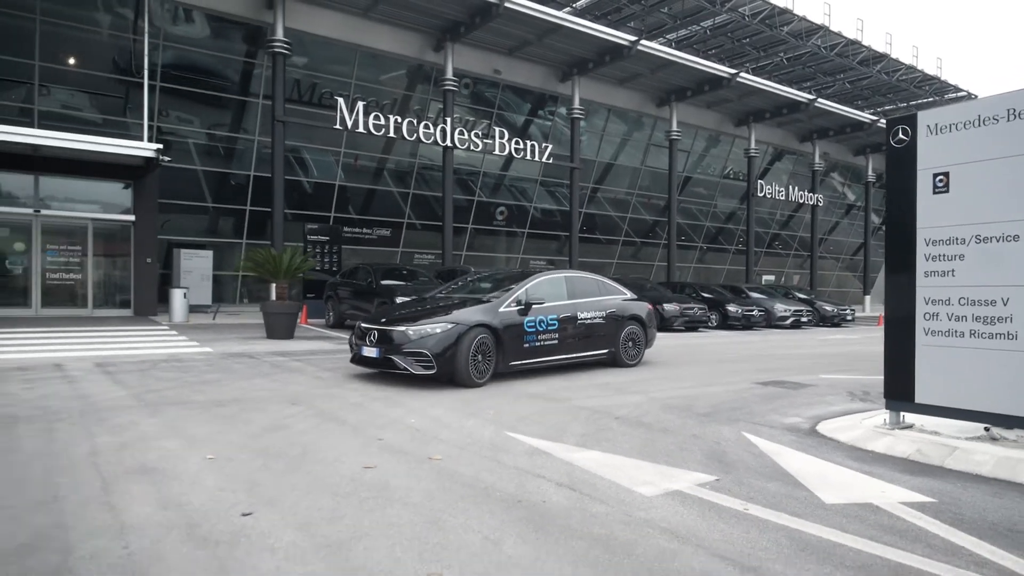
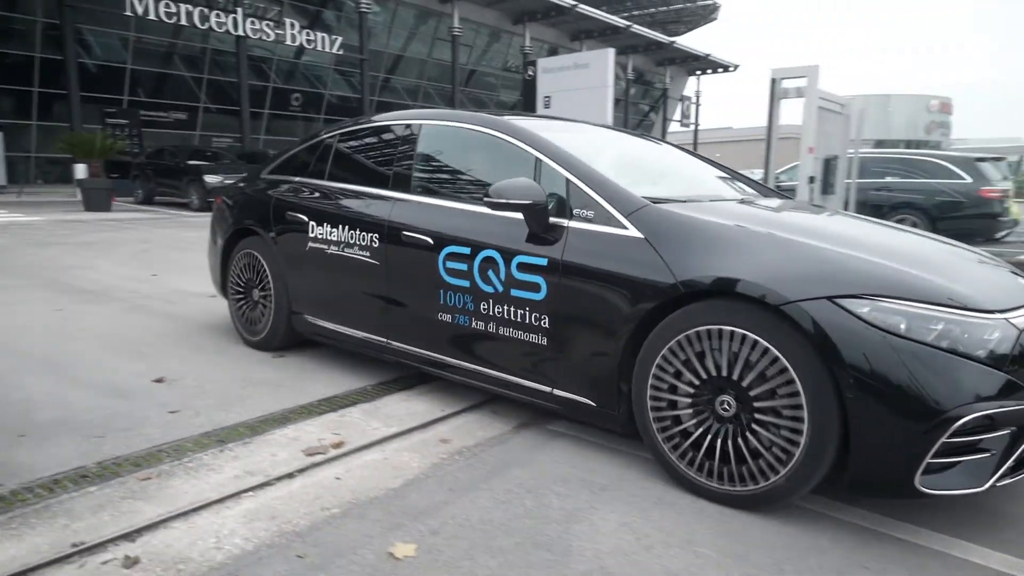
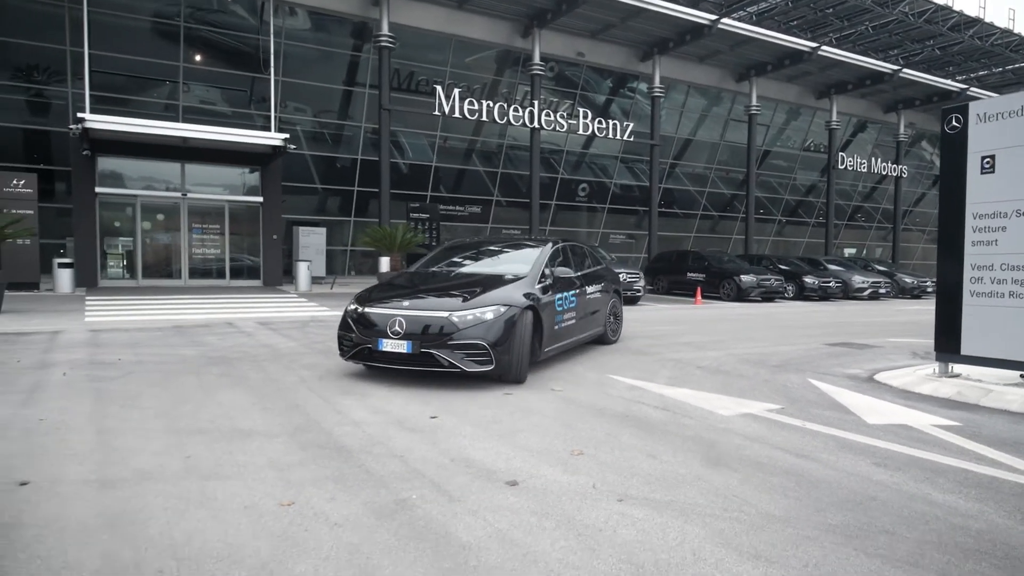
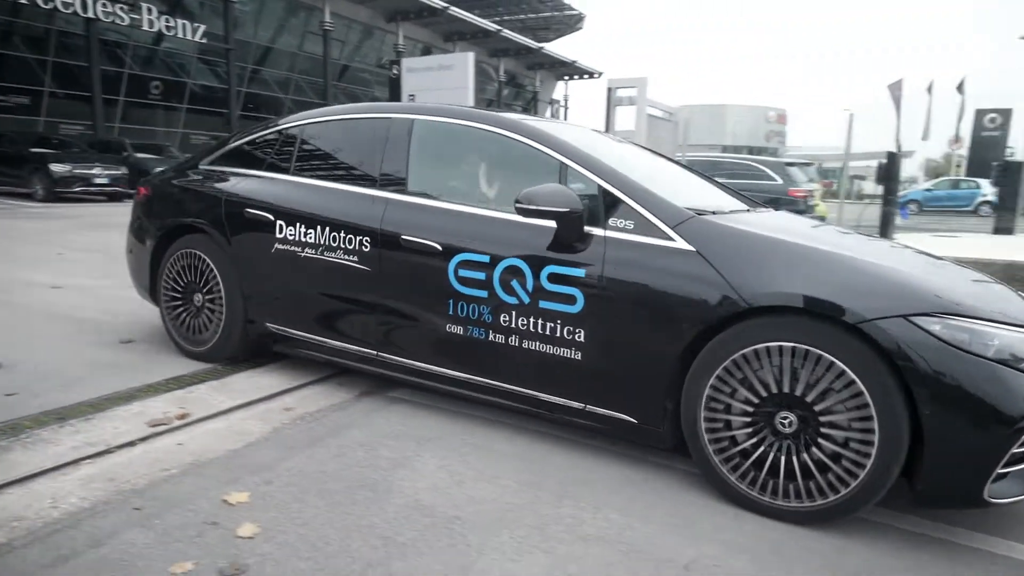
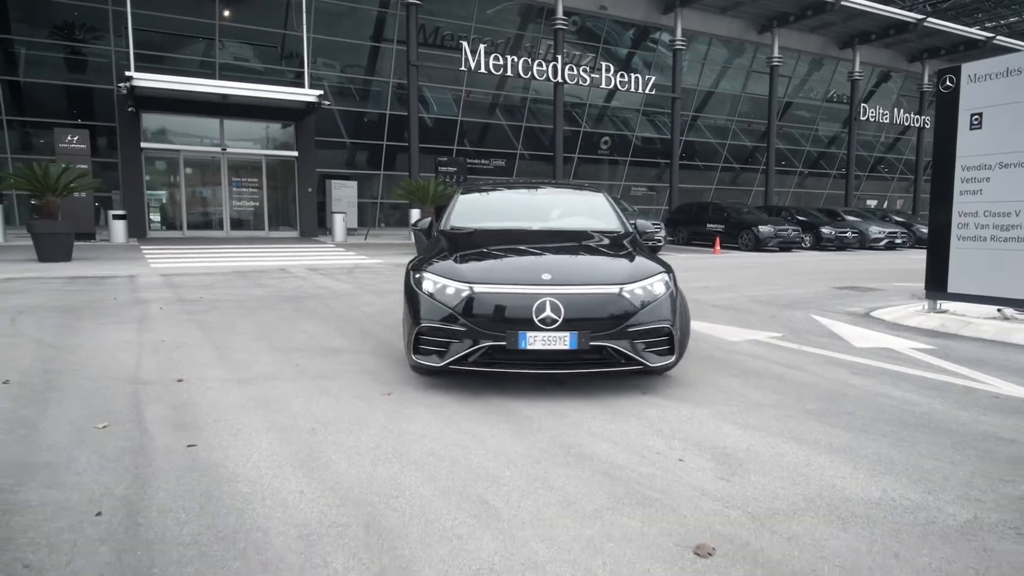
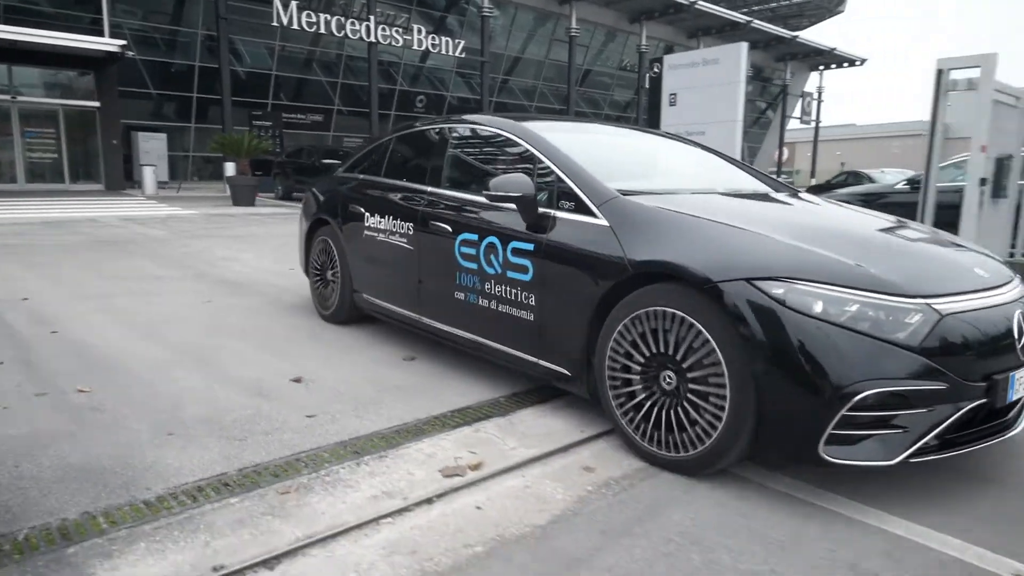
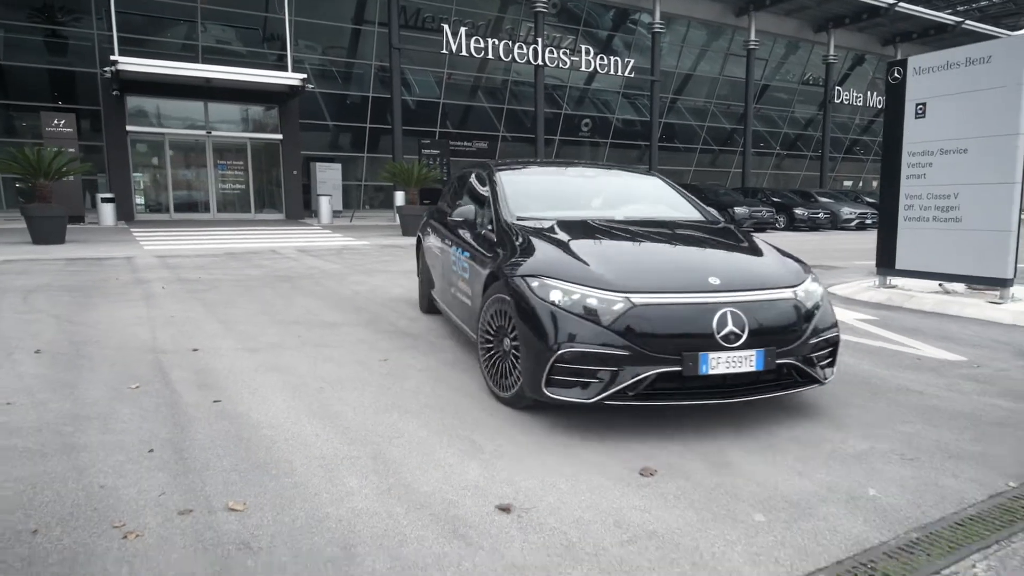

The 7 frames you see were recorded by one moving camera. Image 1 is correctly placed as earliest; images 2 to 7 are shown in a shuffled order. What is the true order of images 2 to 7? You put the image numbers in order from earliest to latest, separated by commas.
3, 5, 7, 6, 2, 4
